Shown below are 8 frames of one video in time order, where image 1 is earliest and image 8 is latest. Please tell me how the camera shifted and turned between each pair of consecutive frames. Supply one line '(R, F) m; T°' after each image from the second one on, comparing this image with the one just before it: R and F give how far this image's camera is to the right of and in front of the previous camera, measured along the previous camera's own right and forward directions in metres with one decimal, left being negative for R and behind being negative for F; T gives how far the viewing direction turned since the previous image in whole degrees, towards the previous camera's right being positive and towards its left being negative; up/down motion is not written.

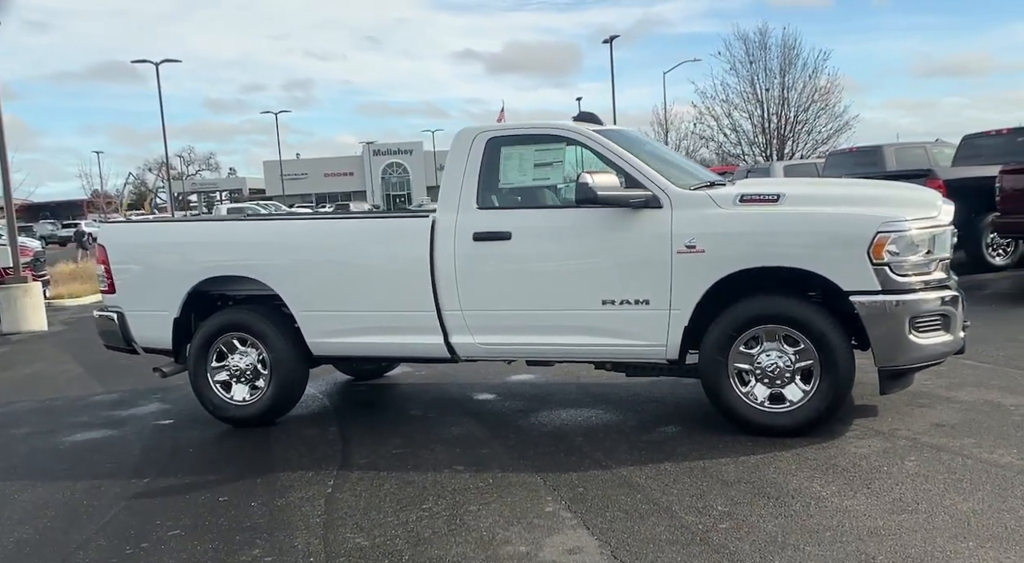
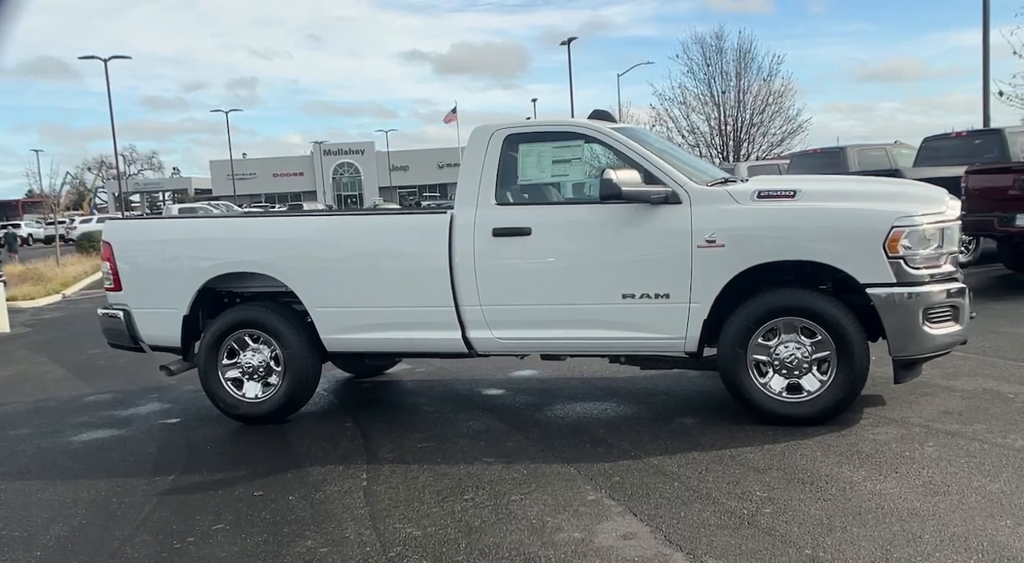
(-0.3, 0.0) m; +2°
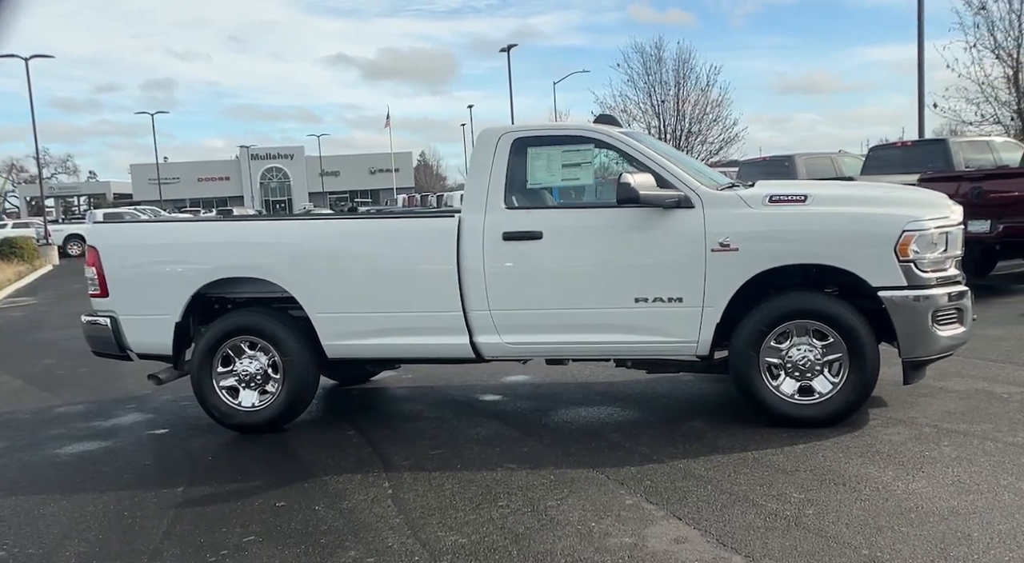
(-0.4, +0.1) m; +4°
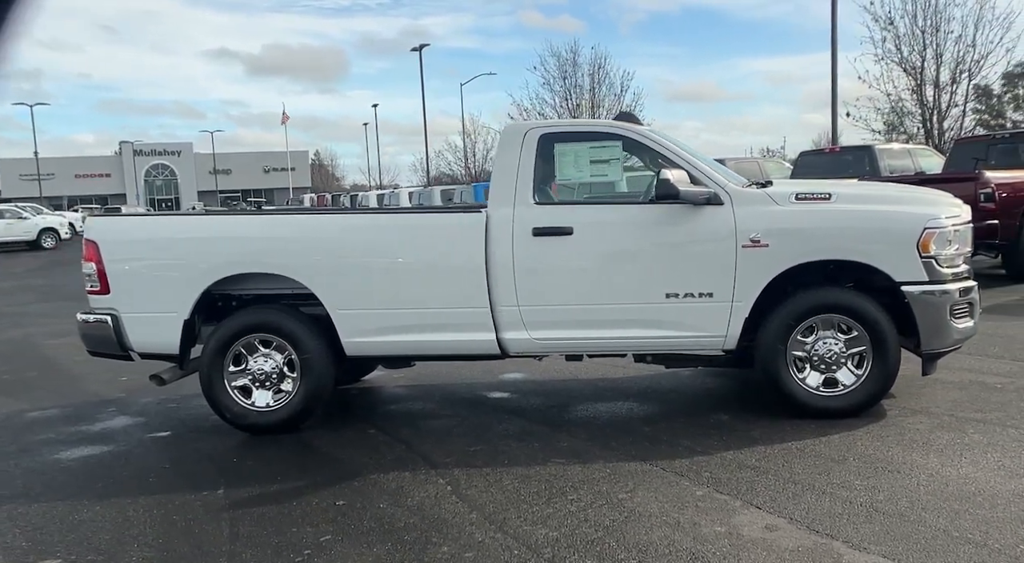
(-0.6, +0.1) m; +5°
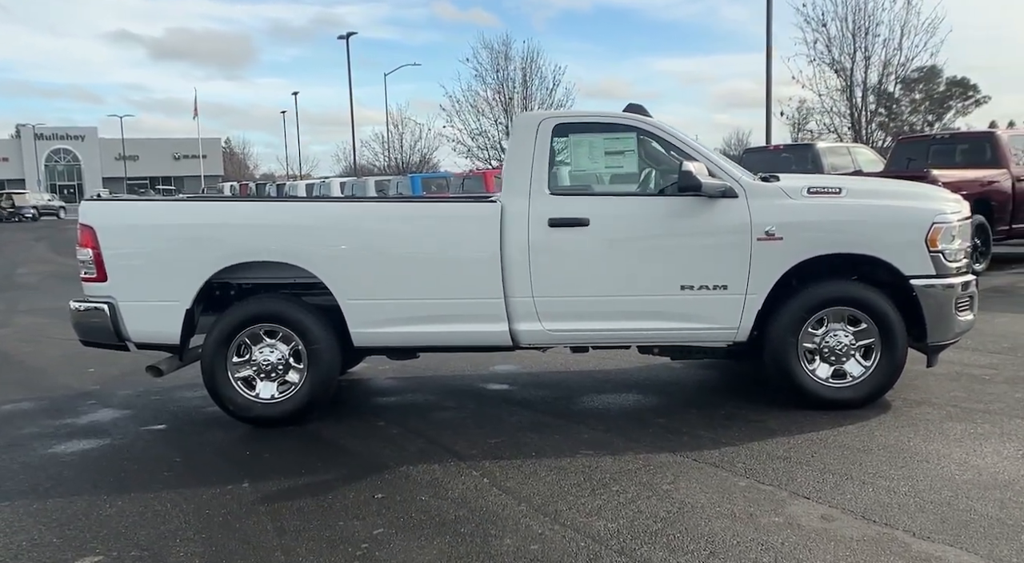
(-0.5, +0.1) m; +4°
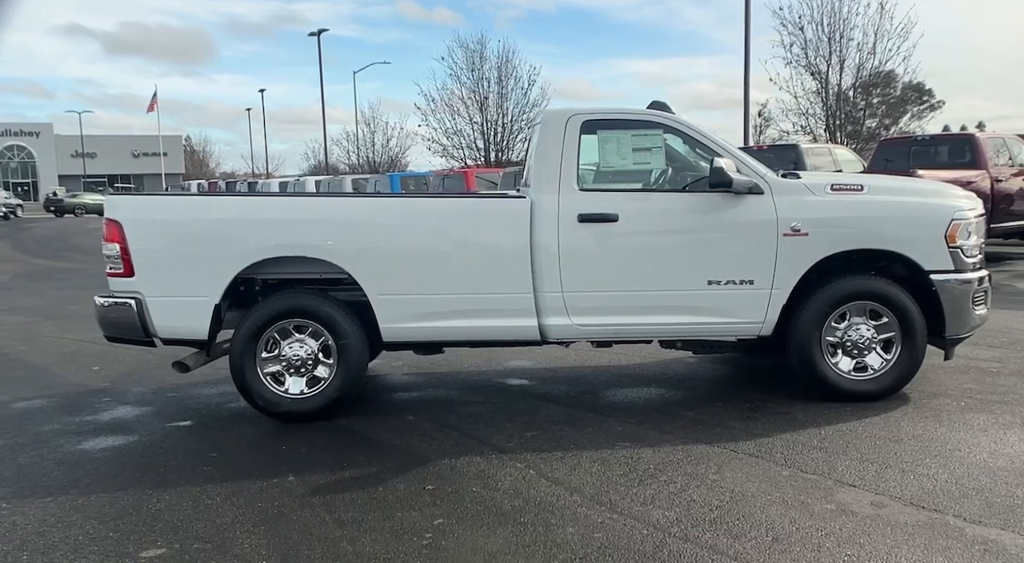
(-0.3, 0.0) m; +1°
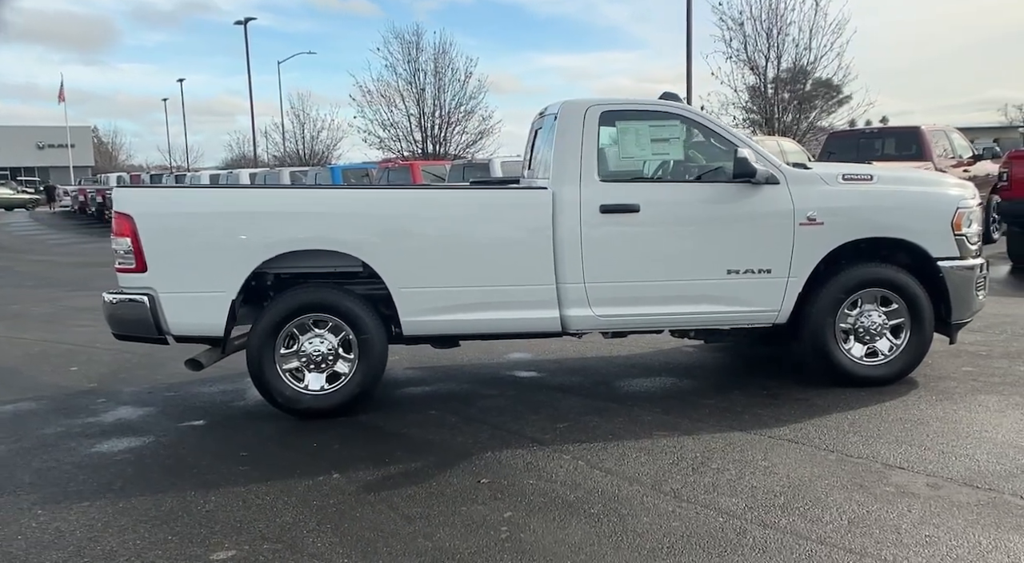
(-0.5, 0.0) m; +4°
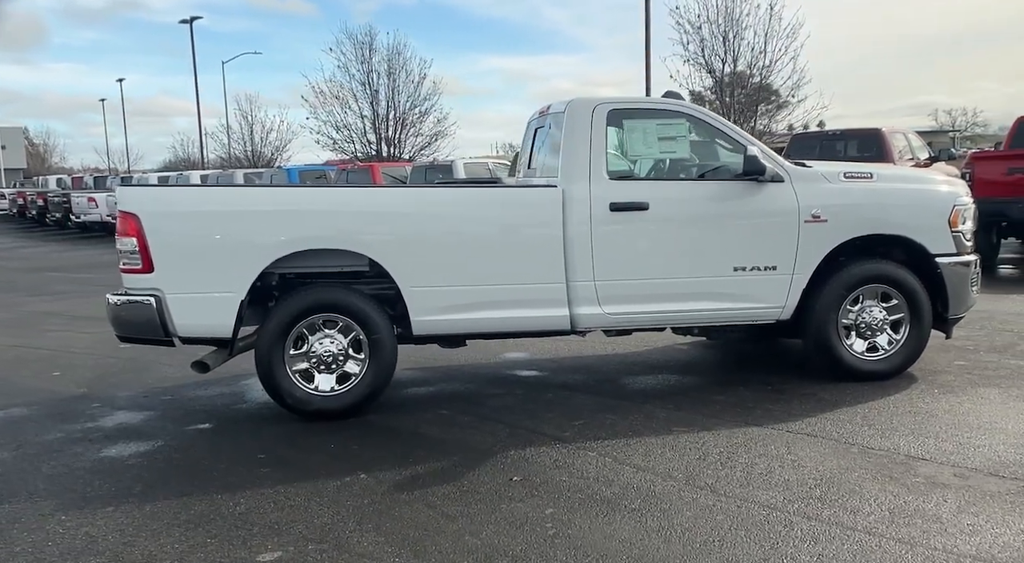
(-0.3, 0.0) m; +3°
